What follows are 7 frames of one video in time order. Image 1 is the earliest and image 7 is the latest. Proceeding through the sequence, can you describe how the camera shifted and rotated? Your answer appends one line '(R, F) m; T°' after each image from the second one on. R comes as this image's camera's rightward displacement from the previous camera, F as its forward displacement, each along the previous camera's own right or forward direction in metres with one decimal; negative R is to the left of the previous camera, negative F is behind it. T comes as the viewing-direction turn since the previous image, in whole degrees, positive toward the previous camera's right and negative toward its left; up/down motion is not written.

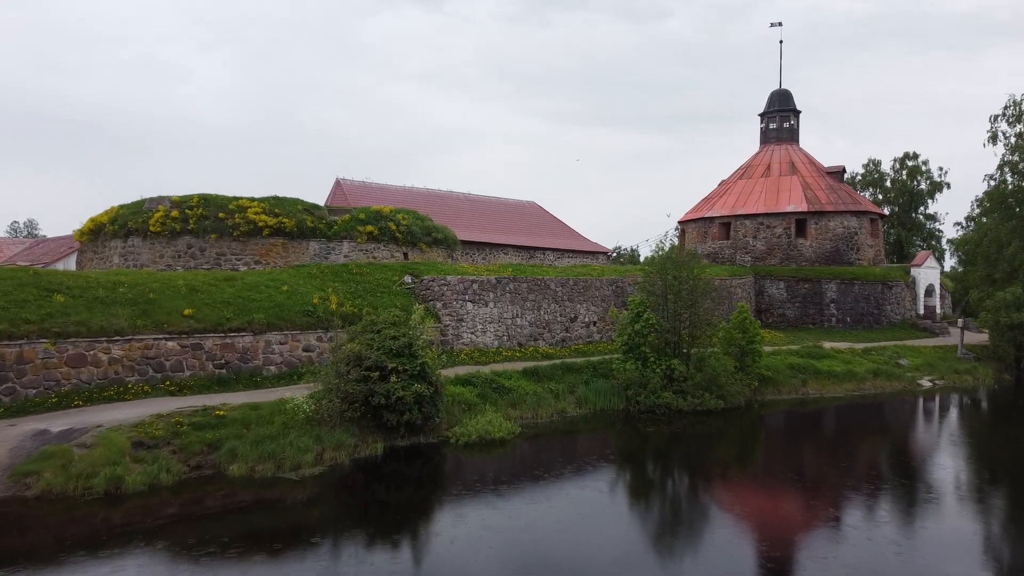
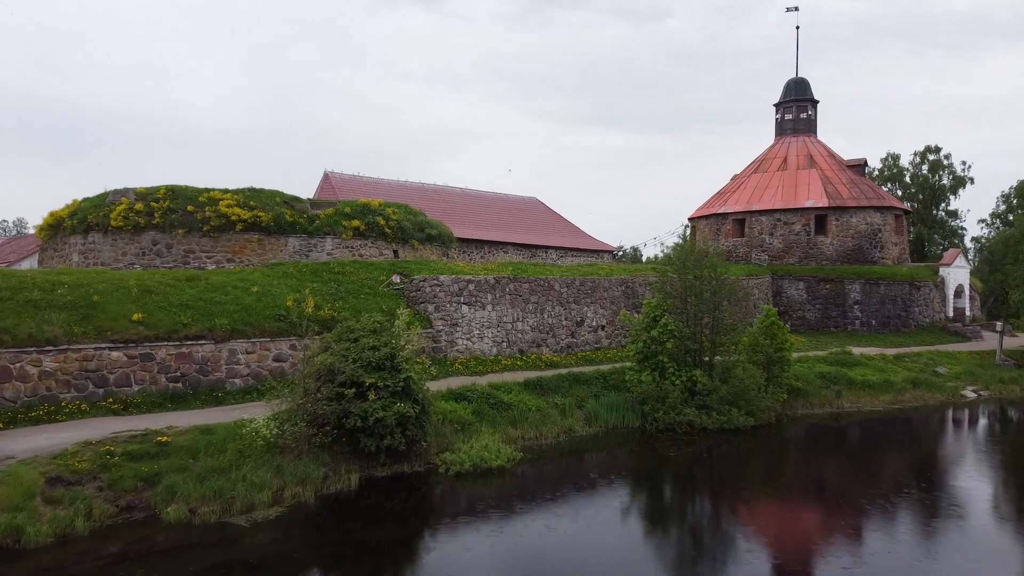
(0.0, +1.7) m; 0°
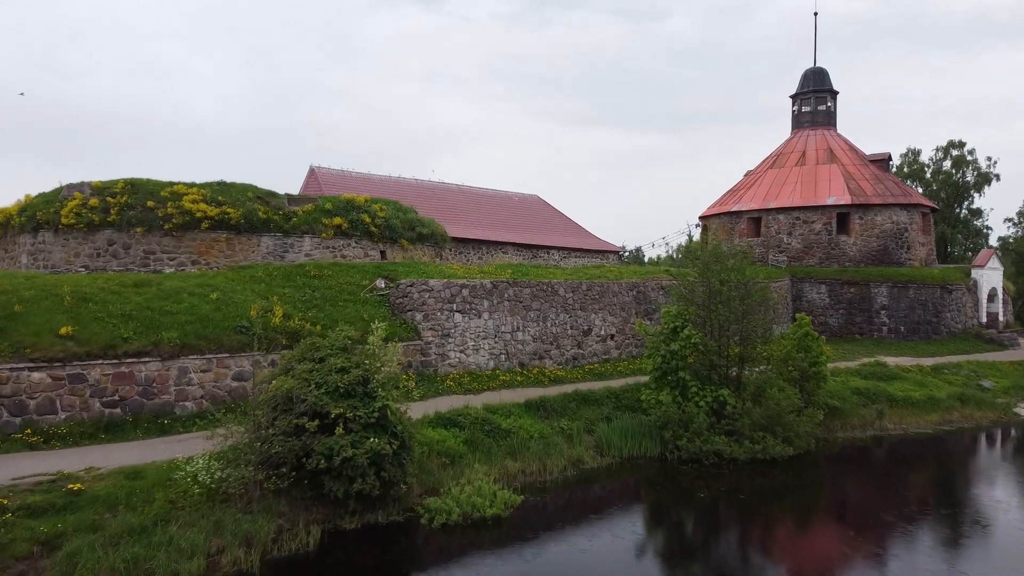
(0.0, +1.7) m; 0°
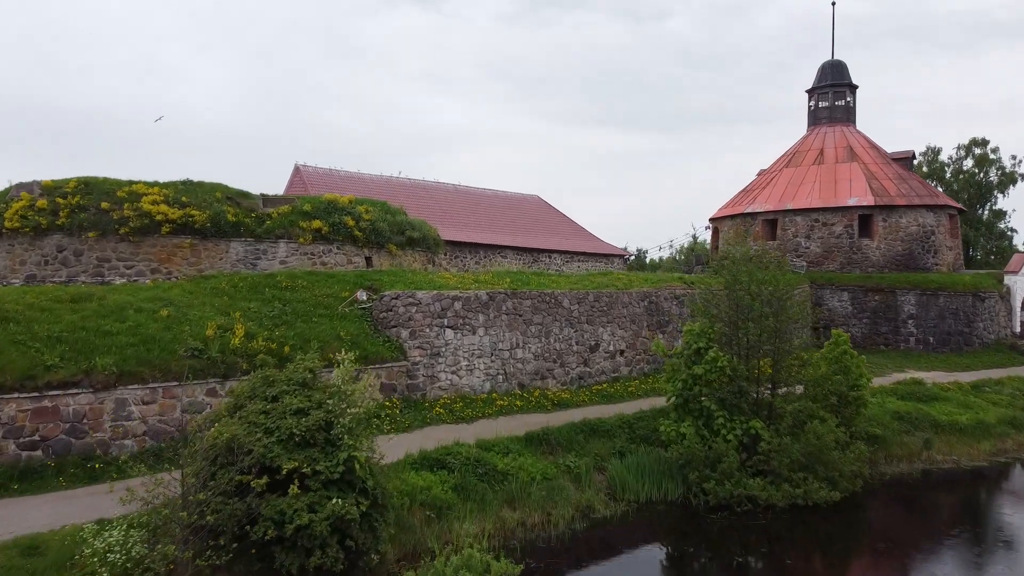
(0.0, +1.5) m; 0°
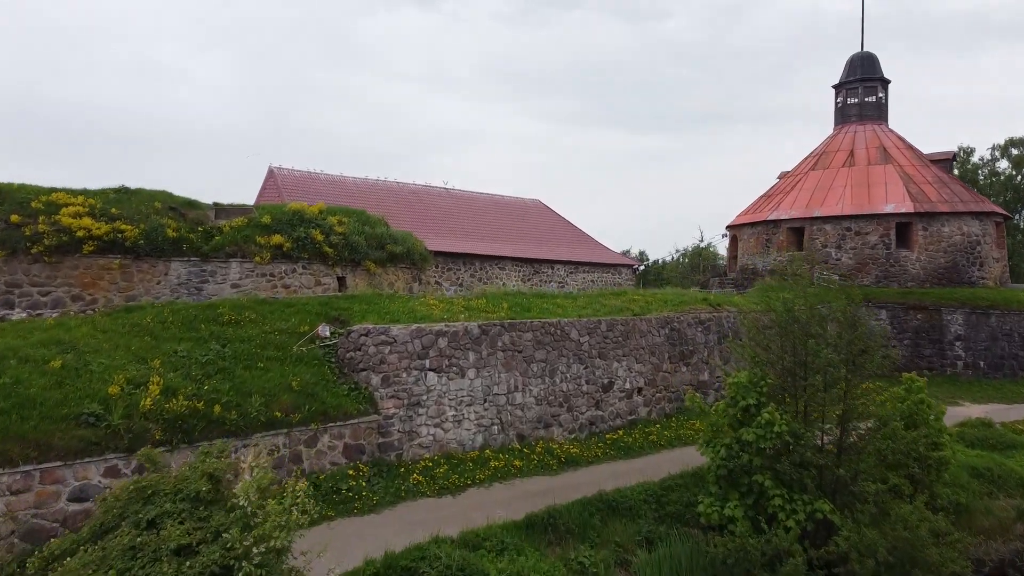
(0.0, +2.2) m; 0°
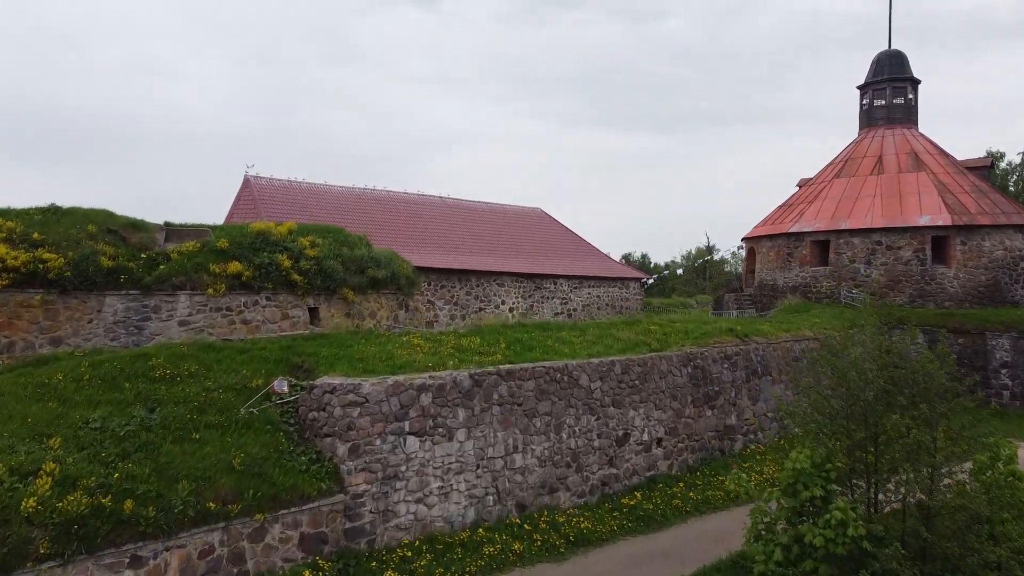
(0.0, +1.7) m; 0°
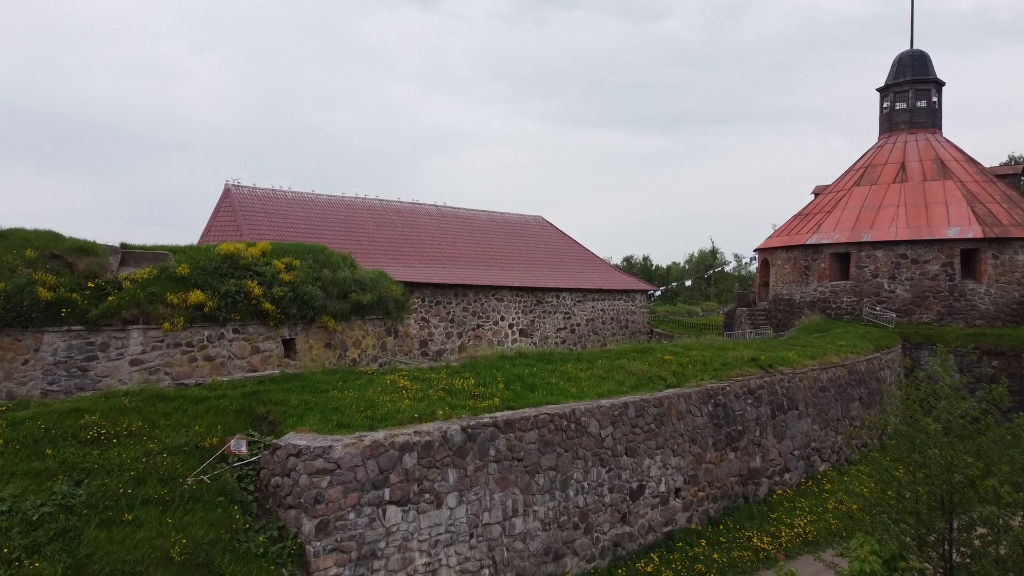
(0.0, +1.2) m; 0°
